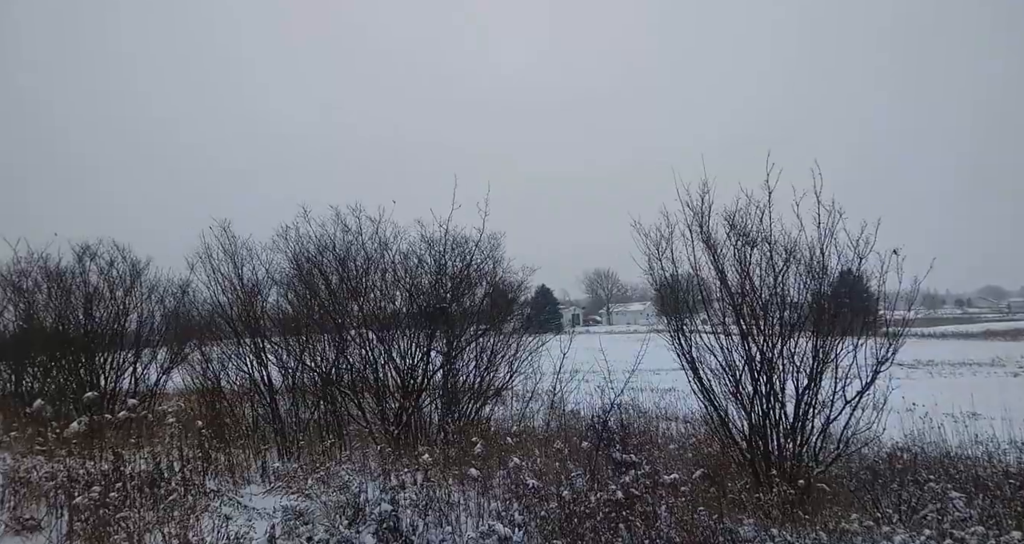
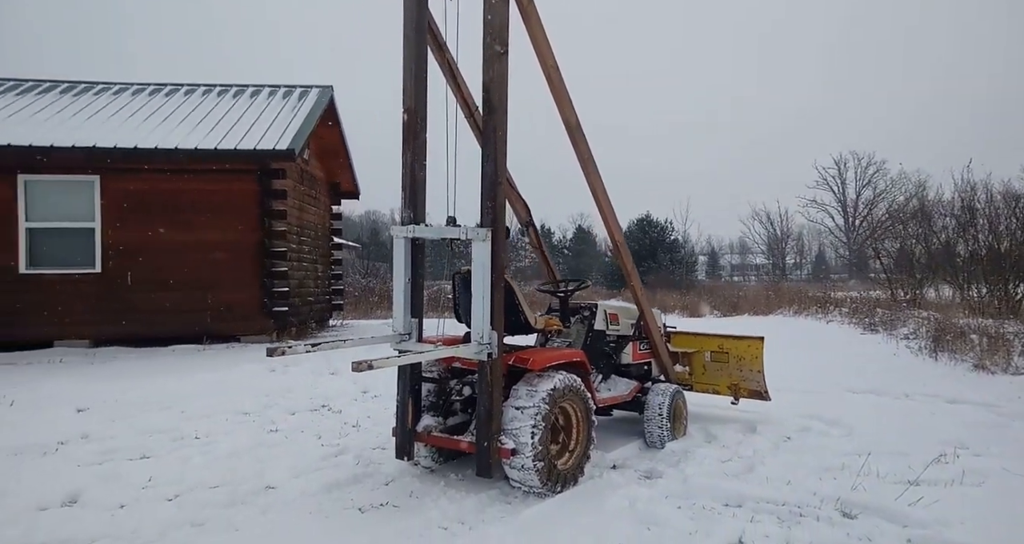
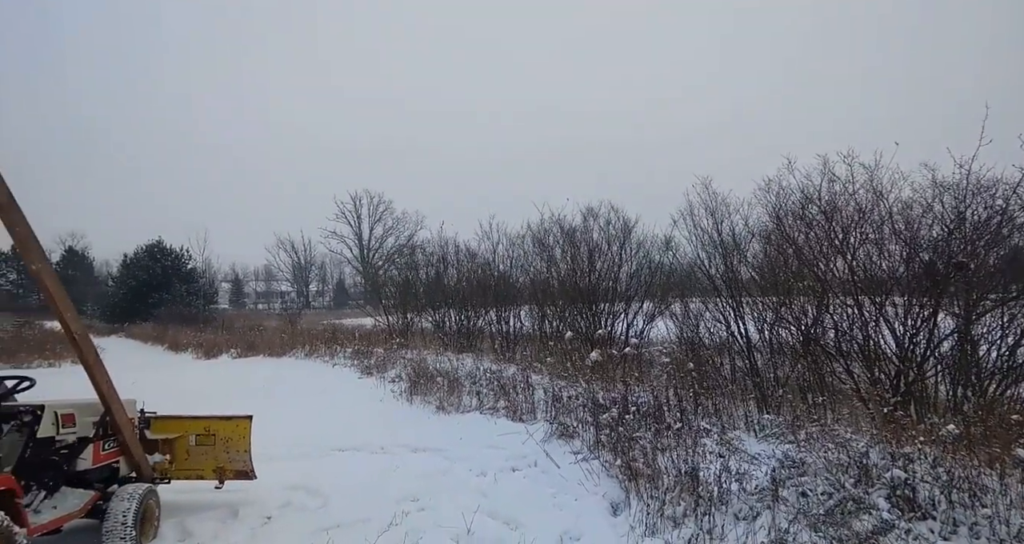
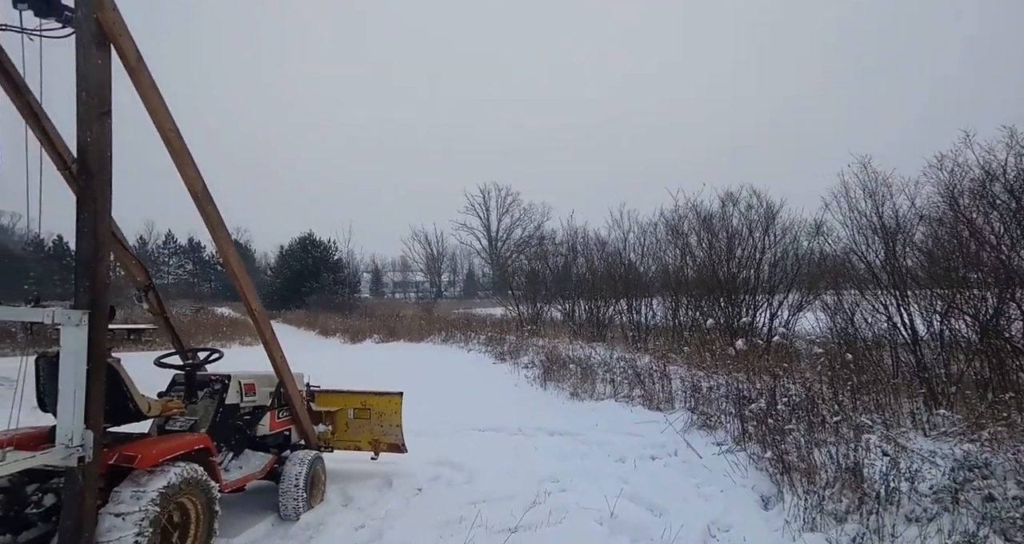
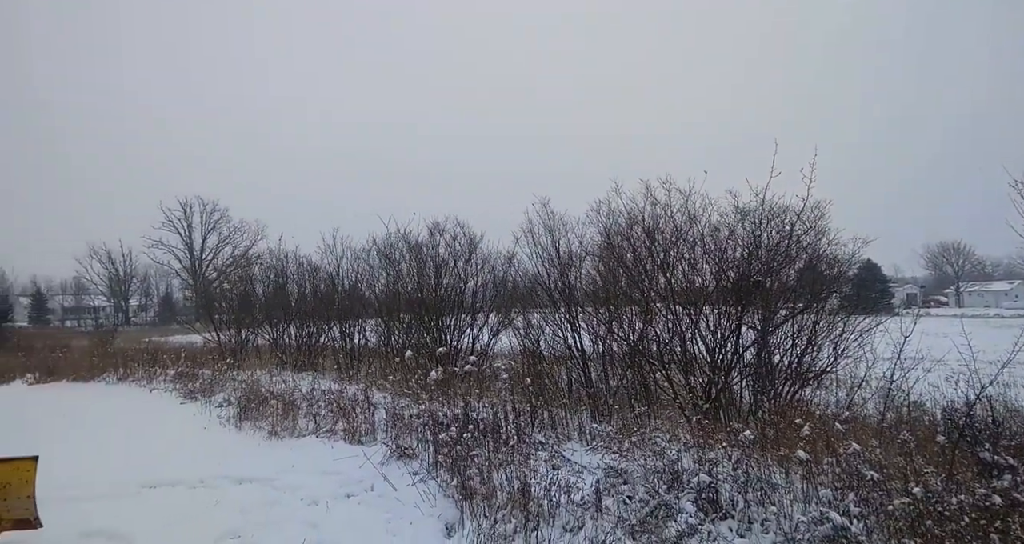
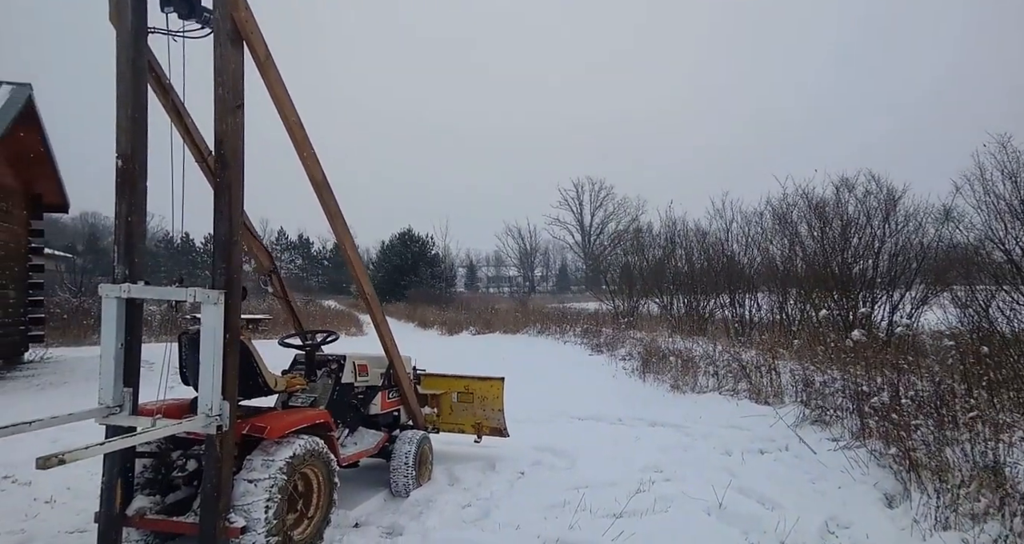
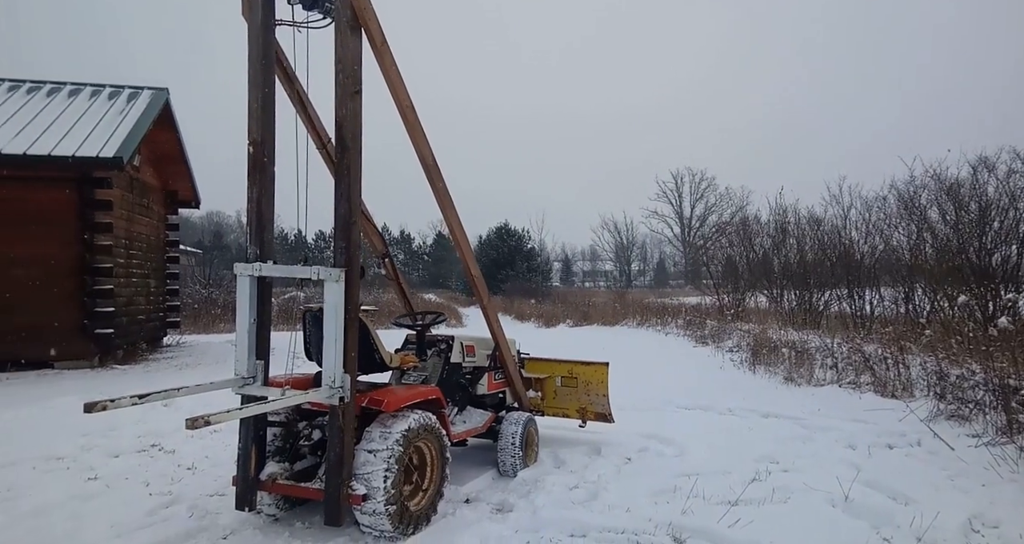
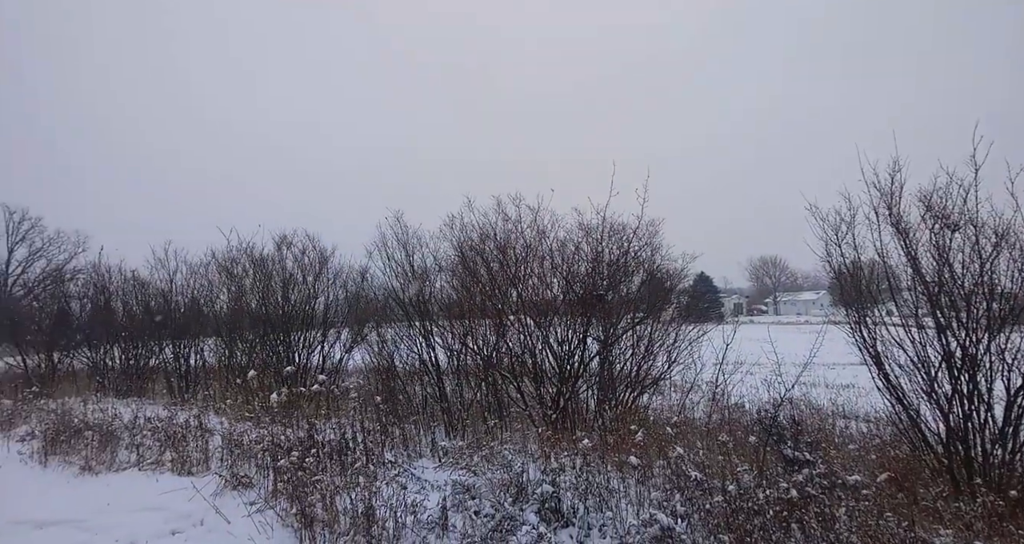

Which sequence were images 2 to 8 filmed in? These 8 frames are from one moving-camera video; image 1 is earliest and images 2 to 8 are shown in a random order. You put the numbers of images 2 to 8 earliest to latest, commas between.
8, 5, 3, 4, 6, 7, 2
